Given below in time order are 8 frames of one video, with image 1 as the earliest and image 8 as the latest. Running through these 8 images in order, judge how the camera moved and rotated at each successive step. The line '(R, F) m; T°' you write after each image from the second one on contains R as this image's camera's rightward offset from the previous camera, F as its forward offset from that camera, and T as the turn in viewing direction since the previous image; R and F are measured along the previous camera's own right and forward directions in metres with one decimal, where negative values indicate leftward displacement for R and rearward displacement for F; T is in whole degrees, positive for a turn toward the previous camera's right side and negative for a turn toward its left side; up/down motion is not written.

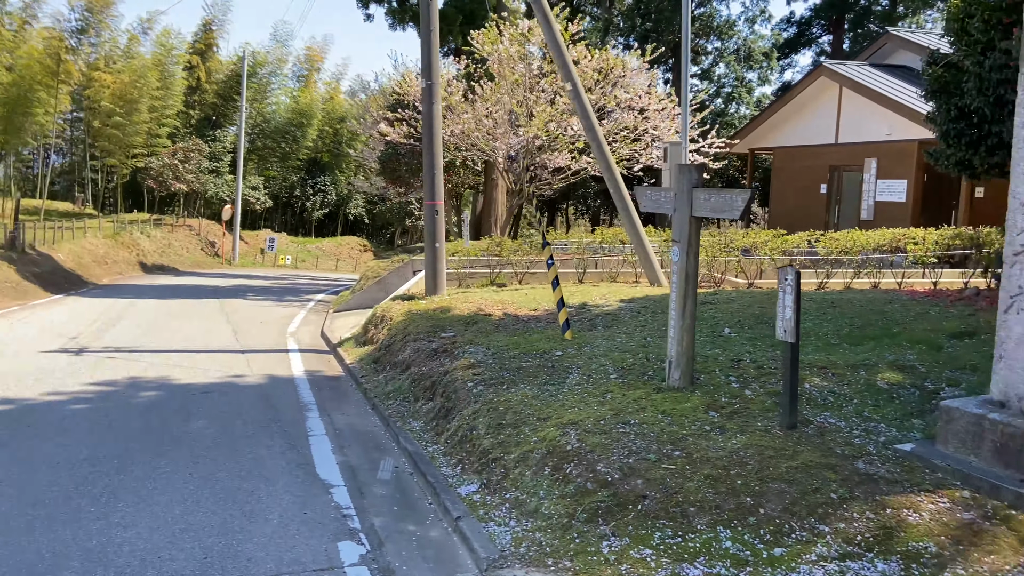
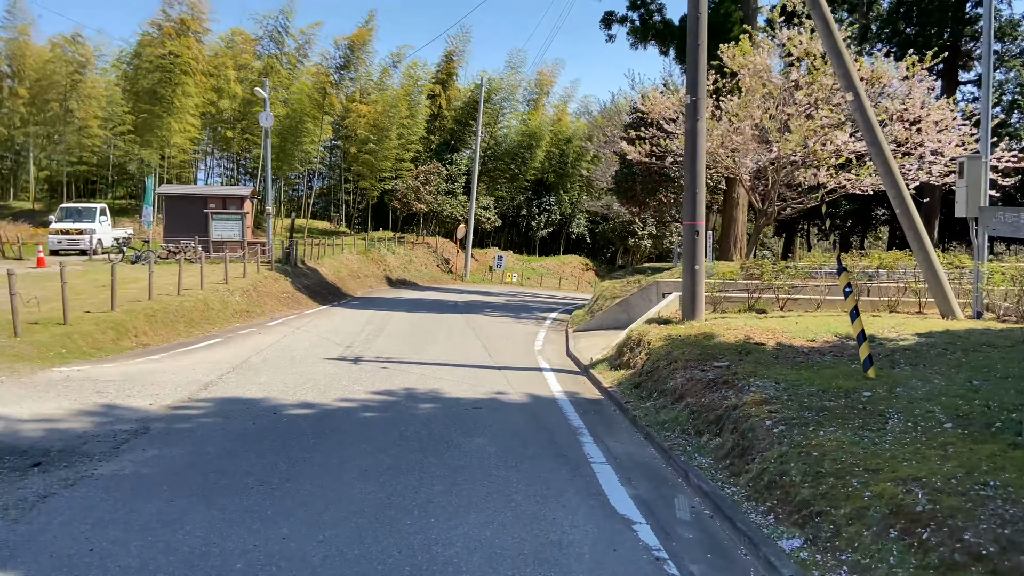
(-0.4, +0.1) m; -16°
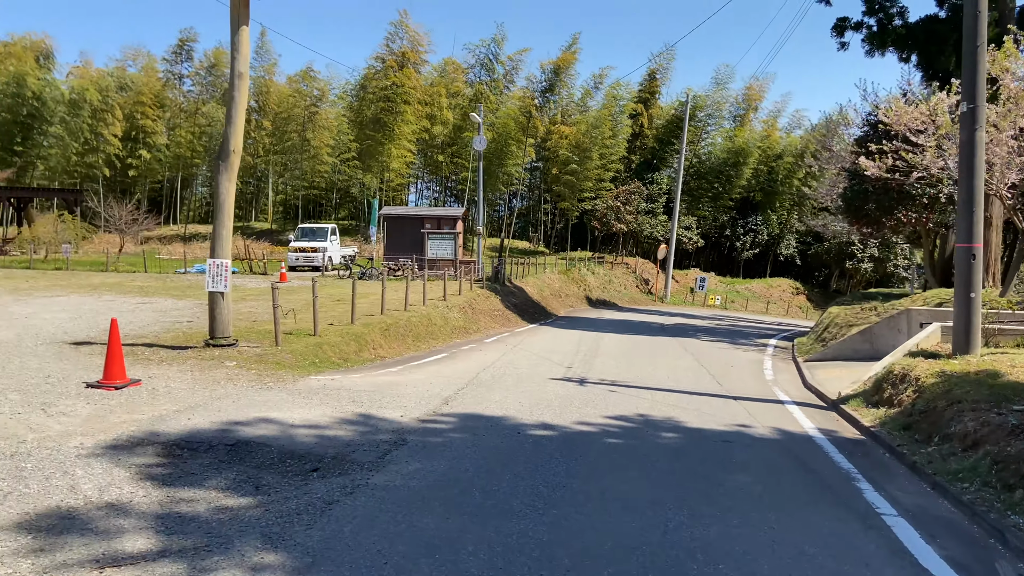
(-0.4, +0.1) m; -14°
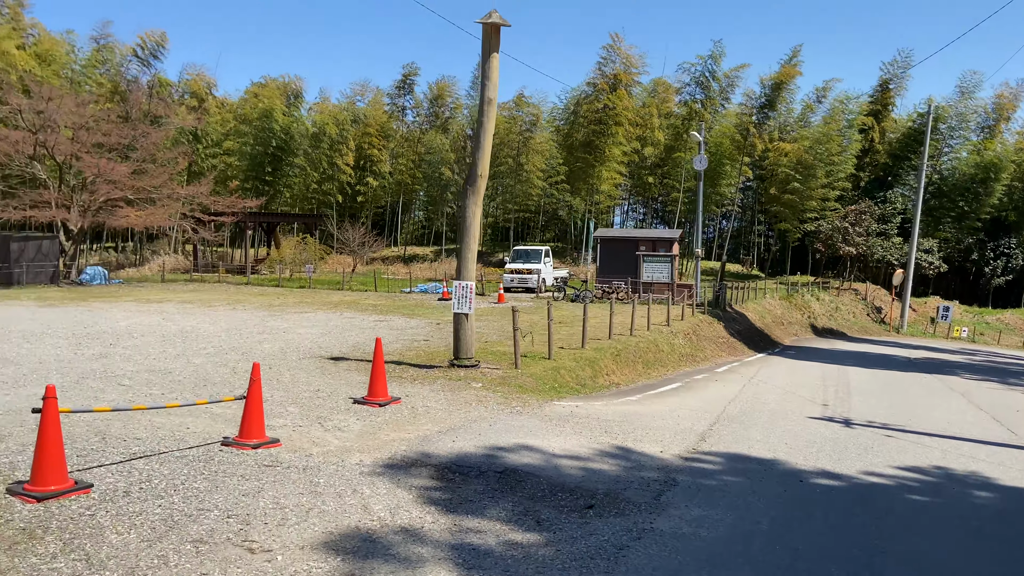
(-0.4, +0.2) m; -14°
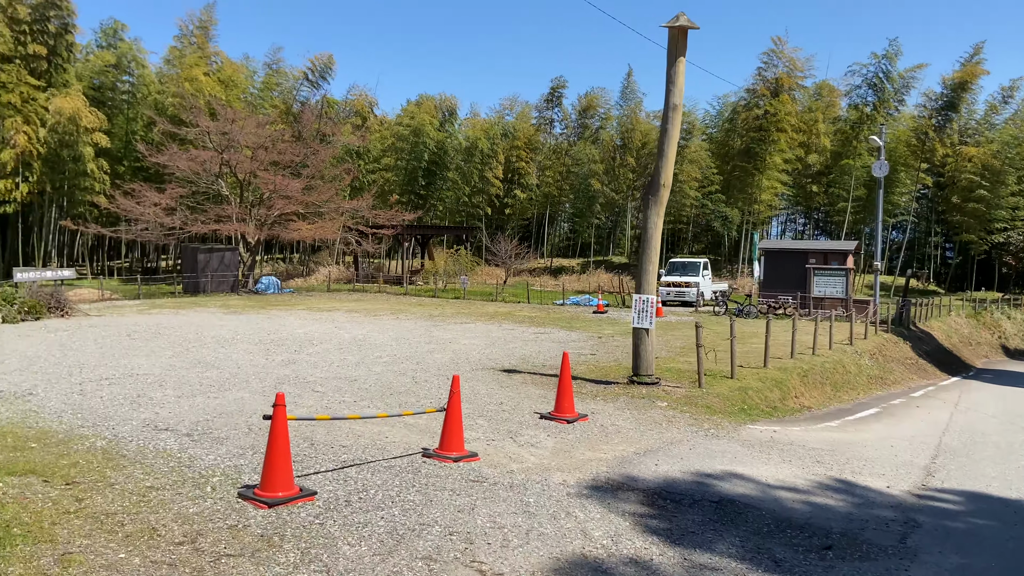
(-0.4, +0.1) m; -10°
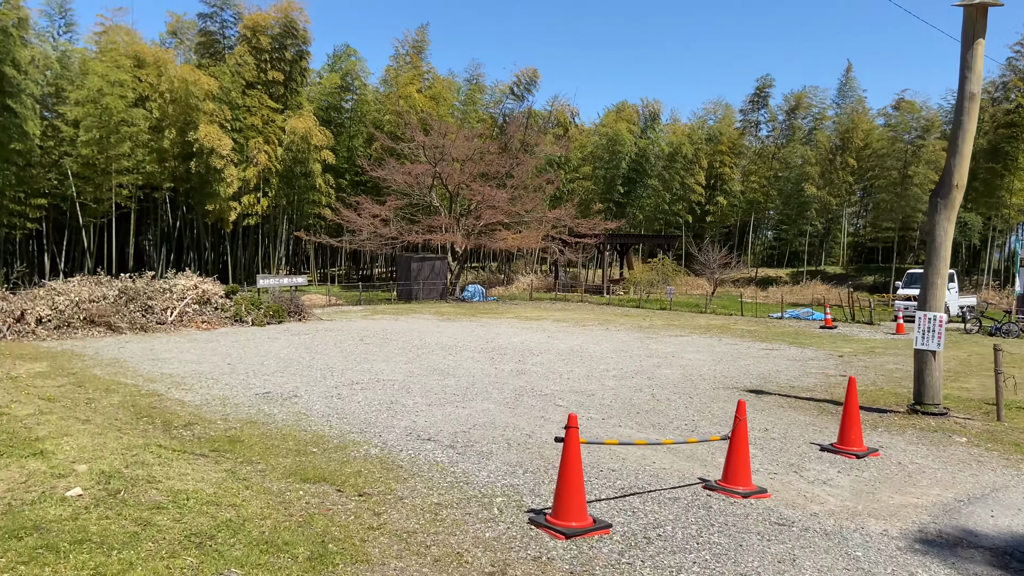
(-0.5, +0.2) m; -14°
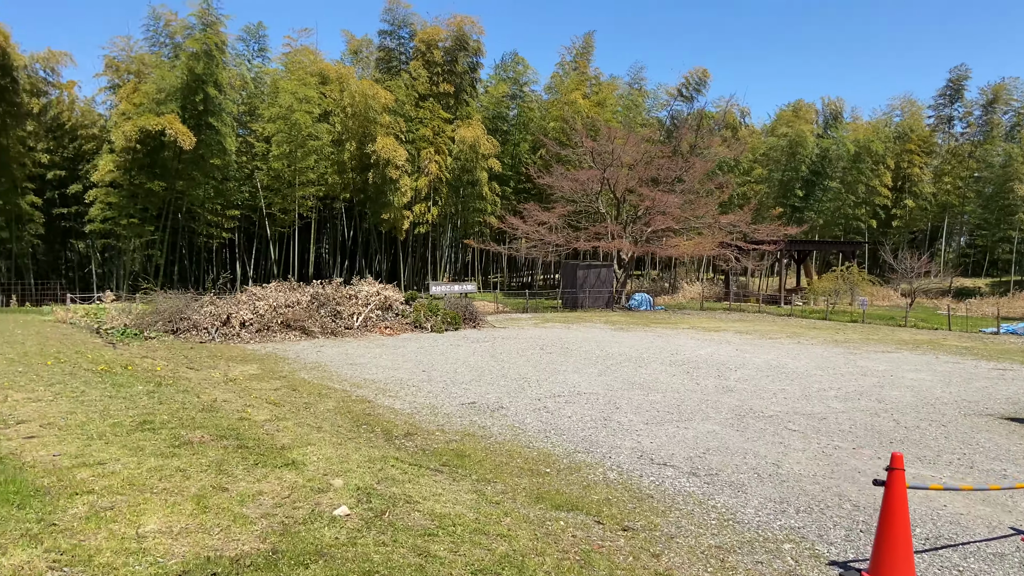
(-0.5, +0.3) m; -11°
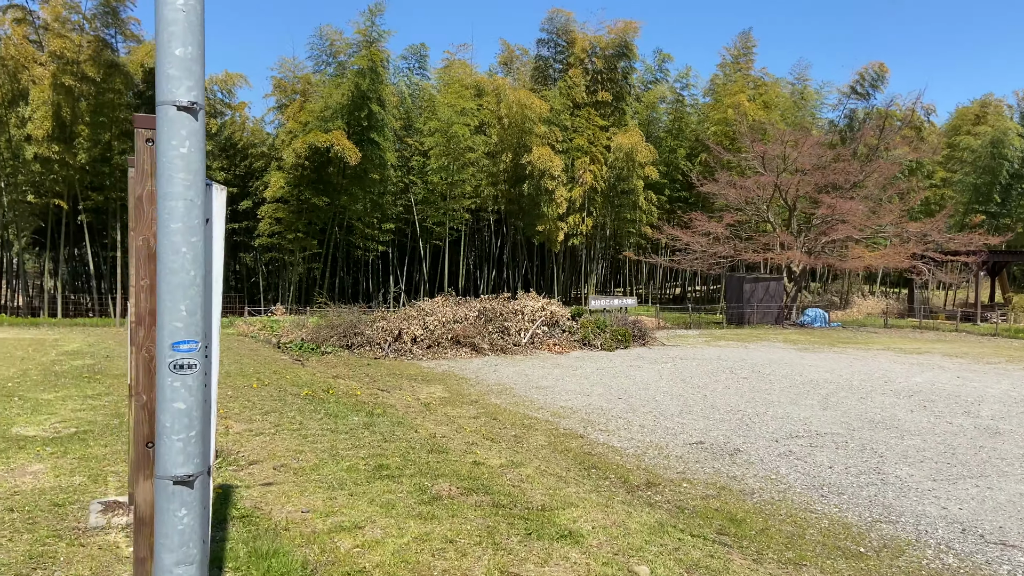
(-0.7, +0.6) m; -10°
